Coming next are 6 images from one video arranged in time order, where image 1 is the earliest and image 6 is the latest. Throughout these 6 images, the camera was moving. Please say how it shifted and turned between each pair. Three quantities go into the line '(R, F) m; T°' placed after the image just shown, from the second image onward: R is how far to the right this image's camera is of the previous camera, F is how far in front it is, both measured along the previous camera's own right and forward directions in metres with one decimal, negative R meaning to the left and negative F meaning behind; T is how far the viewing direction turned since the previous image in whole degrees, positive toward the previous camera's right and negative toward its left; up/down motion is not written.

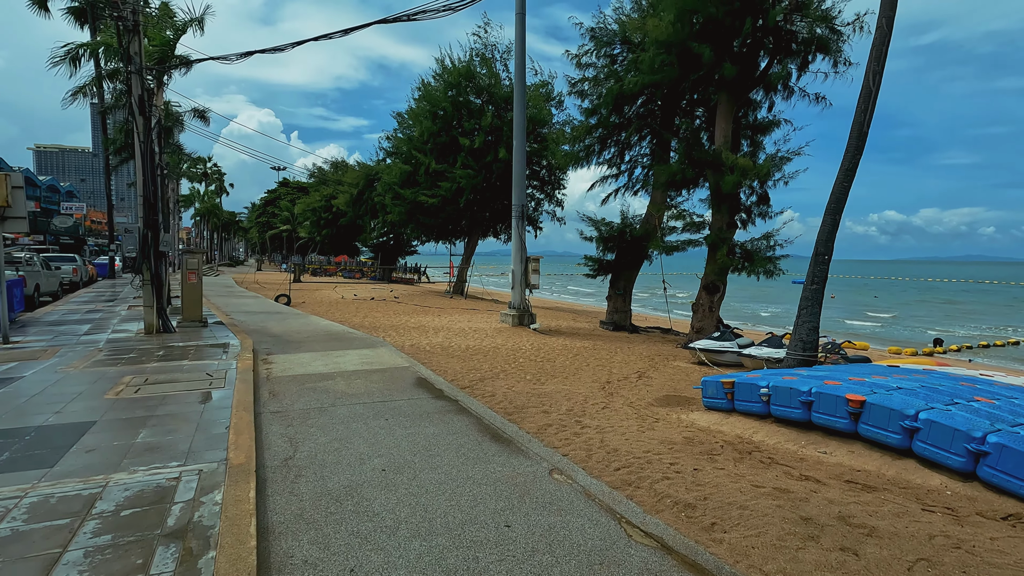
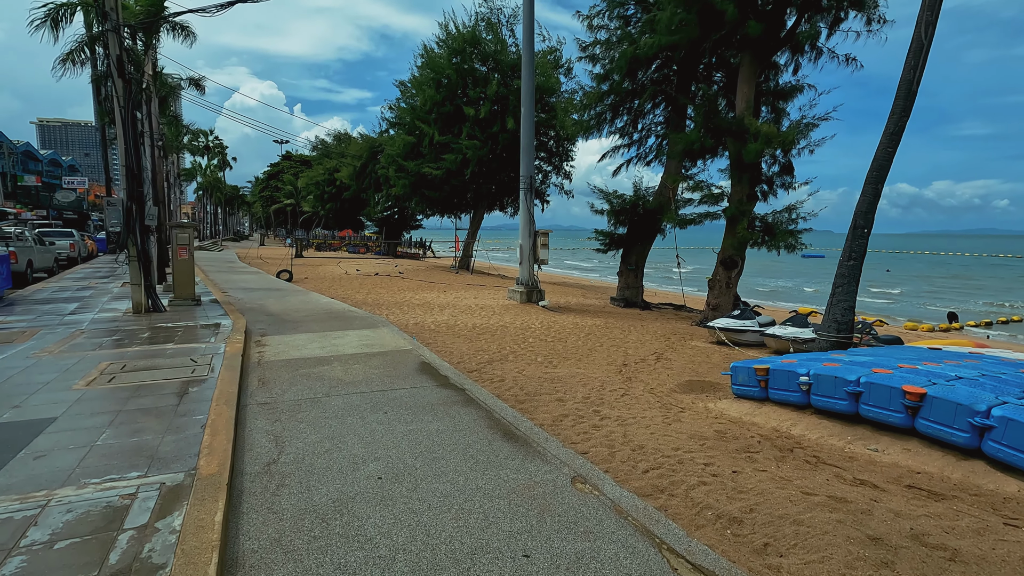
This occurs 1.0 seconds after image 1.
(-0.1, +0.6) m; -1°
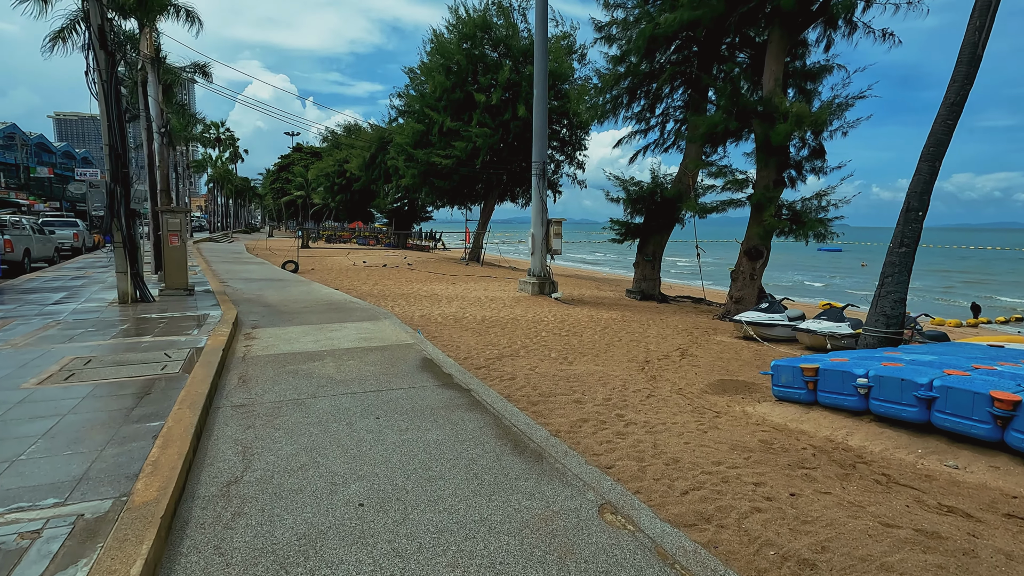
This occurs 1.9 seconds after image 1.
(0.0, +0.7) m; -1°
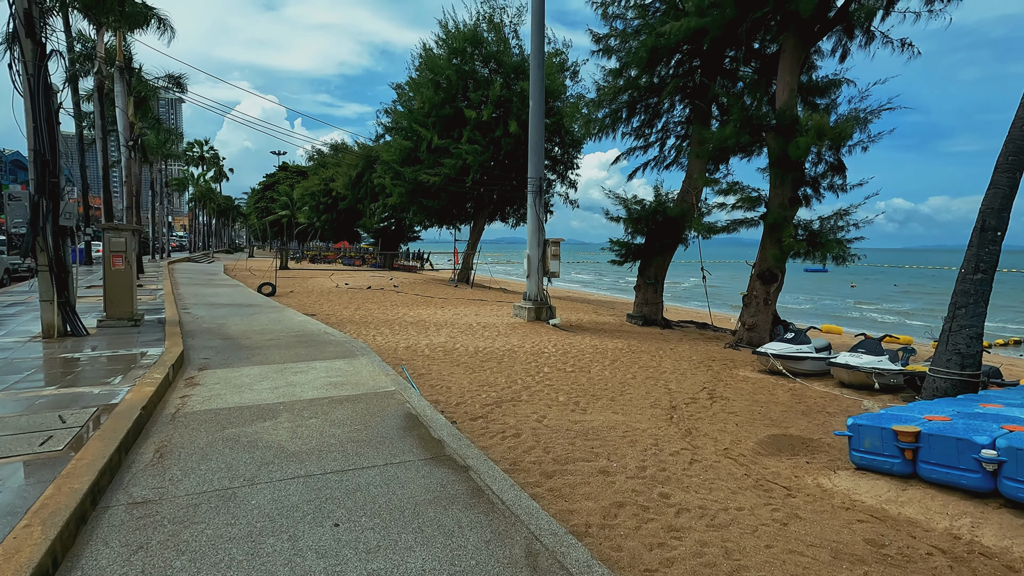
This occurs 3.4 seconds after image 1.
(-0.2, +1.1) m; +1°
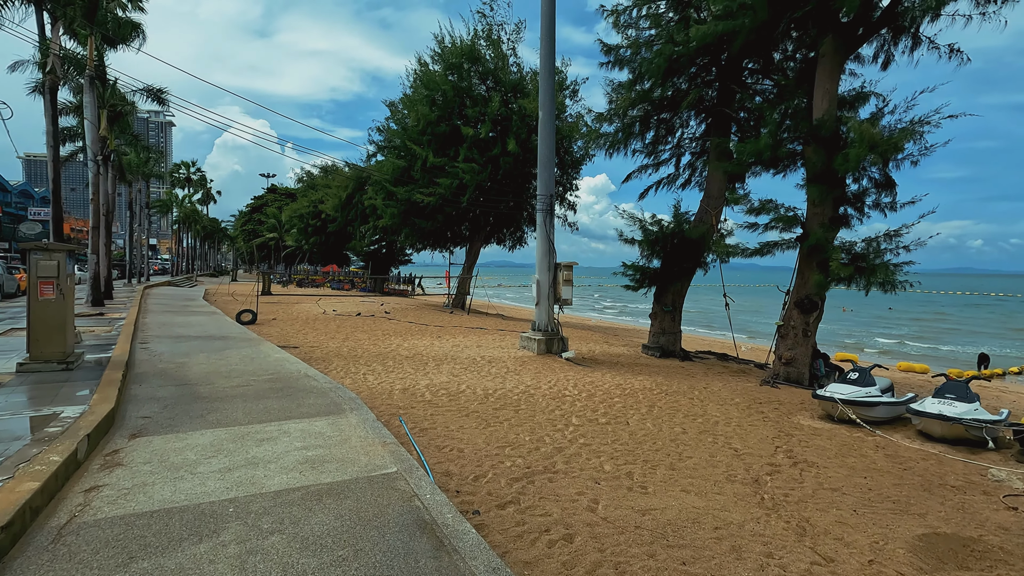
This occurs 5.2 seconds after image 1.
(-0.4, +1.4) m; +1°
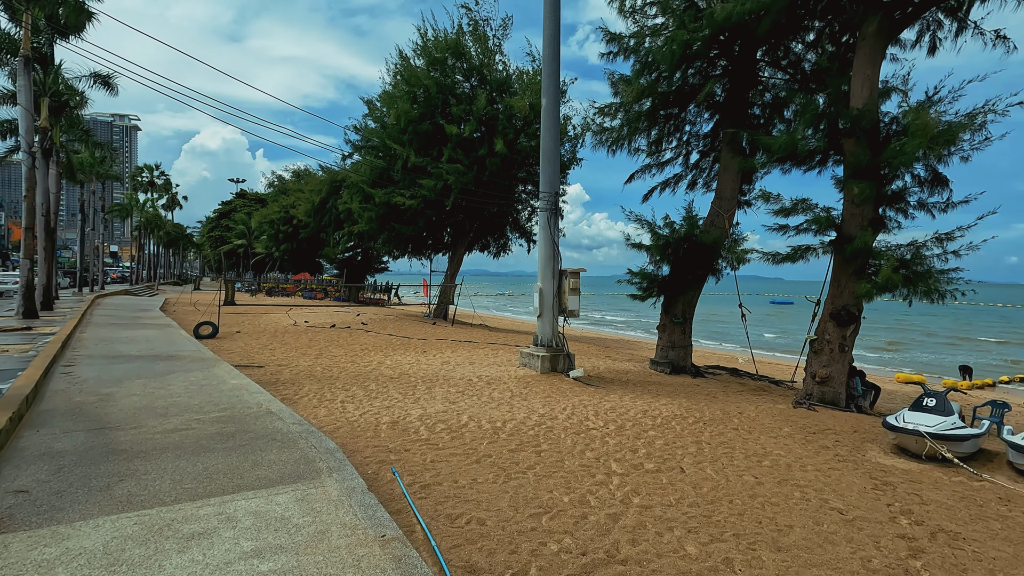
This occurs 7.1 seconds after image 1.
(-0.5, +1.5) m; +3°
